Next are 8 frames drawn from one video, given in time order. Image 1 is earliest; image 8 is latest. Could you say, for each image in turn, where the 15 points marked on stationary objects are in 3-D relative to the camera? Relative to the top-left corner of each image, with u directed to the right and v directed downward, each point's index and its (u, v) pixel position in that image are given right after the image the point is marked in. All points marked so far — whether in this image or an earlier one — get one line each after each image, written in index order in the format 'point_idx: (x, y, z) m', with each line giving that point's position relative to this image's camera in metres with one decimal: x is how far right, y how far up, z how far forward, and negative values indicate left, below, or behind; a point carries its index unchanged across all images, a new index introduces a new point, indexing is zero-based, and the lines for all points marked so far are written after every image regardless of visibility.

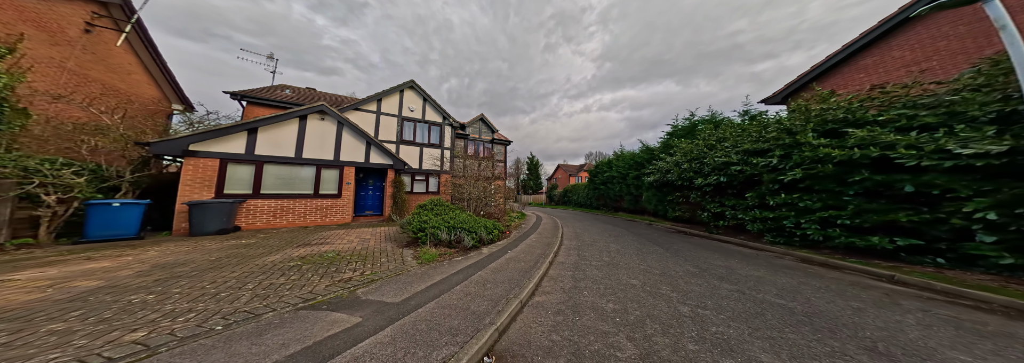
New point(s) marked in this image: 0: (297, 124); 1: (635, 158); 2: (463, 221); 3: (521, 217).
0: (-7.4, +2.0, +7.4) m
1: (+8.3, +1.5, +15.0) m
2: (-1.4, -1.1, +5.4) m
3: (+0.1, -2.2, +13.7) m
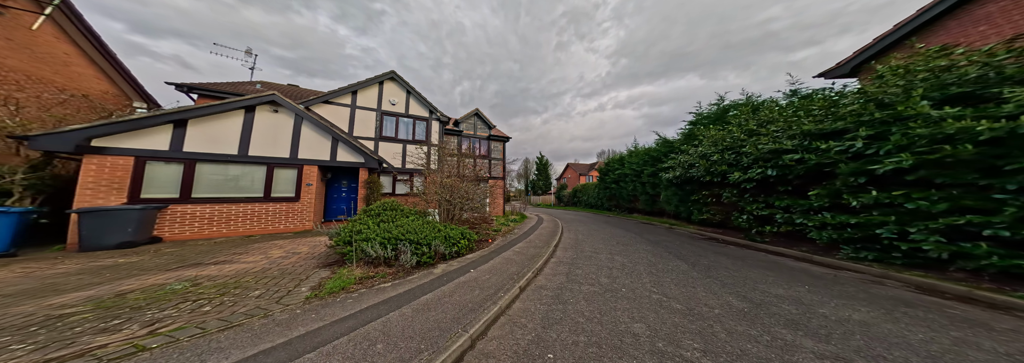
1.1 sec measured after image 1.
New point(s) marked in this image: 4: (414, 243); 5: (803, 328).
0: (-8.0, +1.9, +6.5) m
1: (+8.2, +1.7, +13.1) m
2: (-2.1, -1.0, +4.1) m
3: (0.0, -2.2, +12.3) m
4: (-2.0, -1.2, +3.9) m
5: (+3.2, -1.6, +2.4) m
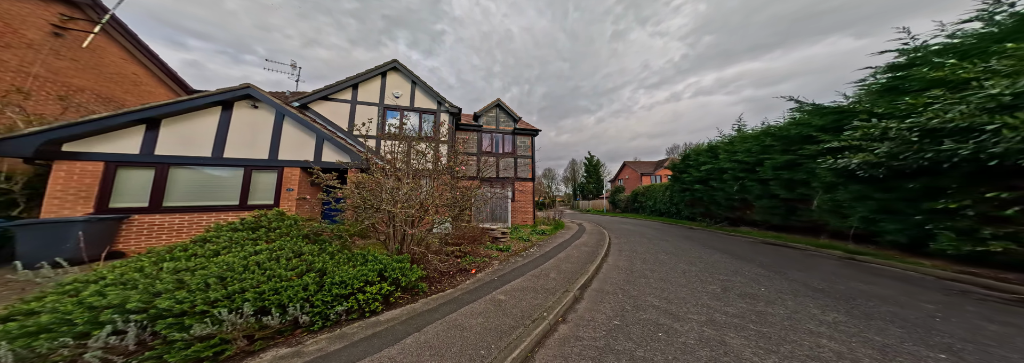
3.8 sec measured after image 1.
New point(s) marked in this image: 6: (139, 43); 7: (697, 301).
0: (-8.0, +1.8, +6.0) m
1: (+9.4, +2.0, +8.0) m
2: (-2.8, -0.9, +2.0) m
3: (+1.4, -2.2, +9.3) m
4: (-2.8, -1.1, +1.7) m
5: (+1.8, -1.3, -1.1) m
6: (-13.3, +4.7, +8.0) m
7: (+2.8, -1.8, +3.5) m
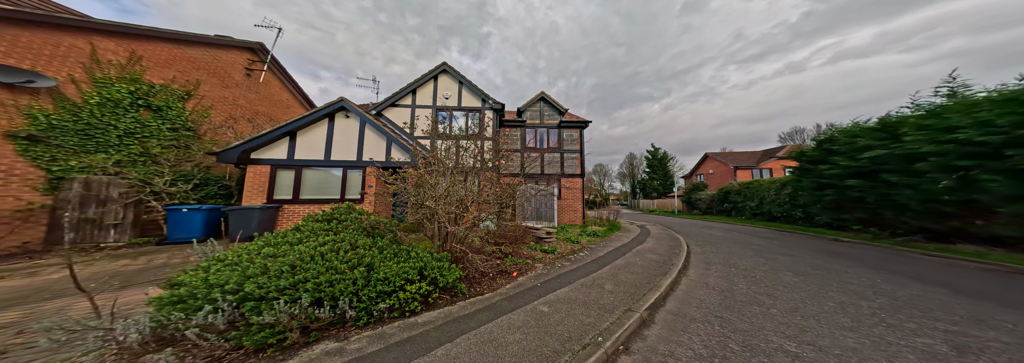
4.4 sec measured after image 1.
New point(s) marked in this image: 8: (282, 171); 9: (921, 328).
0: (-6.3, +1.9, +7.6) m
1: (+10.9, +2.2, +4.5) m
2: (-2.5, -1.0, +2.4) m
3: (+3.6, -1.9, +8.2) m
4: (-2.6, -1.1, +2.1) m
5: (+1.1, -1.4, -1.9) m
6: (-10.8, +4.9, +10.9) m
7: (+3.4, -1.8, +2.2) m
8: (-7.6, +0.4, +7.3) m
9: (+4.6, -1.8, +2.7) m
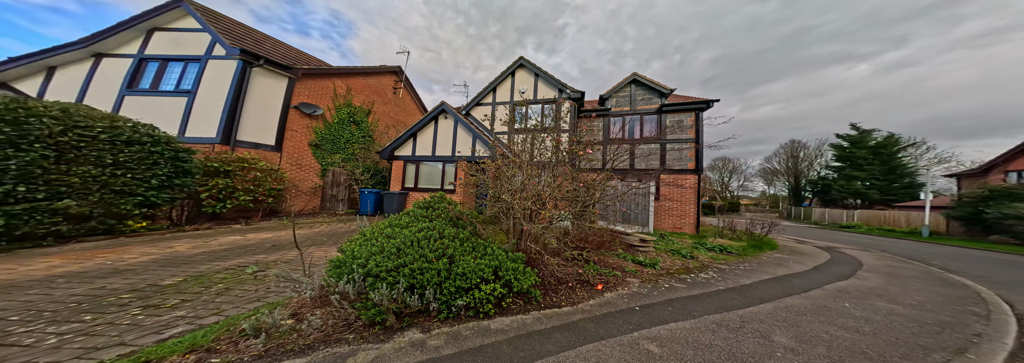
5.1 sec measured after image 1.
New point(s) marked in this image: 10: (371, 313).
0: (-3.0, +2.2, +8.8) m
1: (+11.7, +2.2, -0.7) m
2: (-1.5, -0.9, +2.6) m
3: (+6.4, -1.7, +5.7) m
4: (-1.7, -1.0, +2.4) m
5: (+0.1, -1.5, -2.6) m
6: (-5.9, +5.4, +13.5) m
7: (+3.8, -1.8, +0.2) m
8: (-4.3, +0.7, +9.1) m
9: (+5.2, -1.8, +0.2) m
10: (-1.4, -1.3, +2.1) m
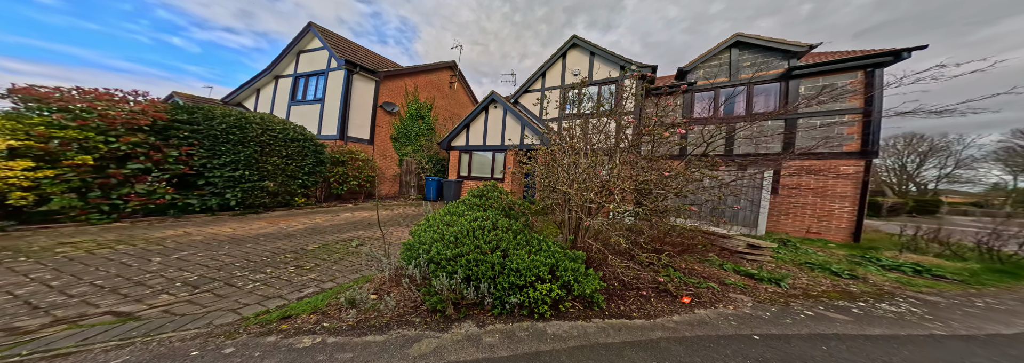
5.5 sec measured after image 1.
0: (-0.7, +2.6, +8.7) m
1: (+11.4, +2.1, -3.9) m
2: (-0.6, -0.7, +2.5) m
3: (+7.8, -1.5, +3.6) m
4: (-0.8, -0.8, +2.3) m
5: (-0.3, -1.5, -3.0) m
6: (-2.4, +6.0, +13.8) m
7: (+4.0, -1.7, -1.1) m
8: (-1.8, +1.2, +9.3) m
9: (+5.3, -1.7, -1.4) m
10: (-0.7, -1.1, +2.0) m
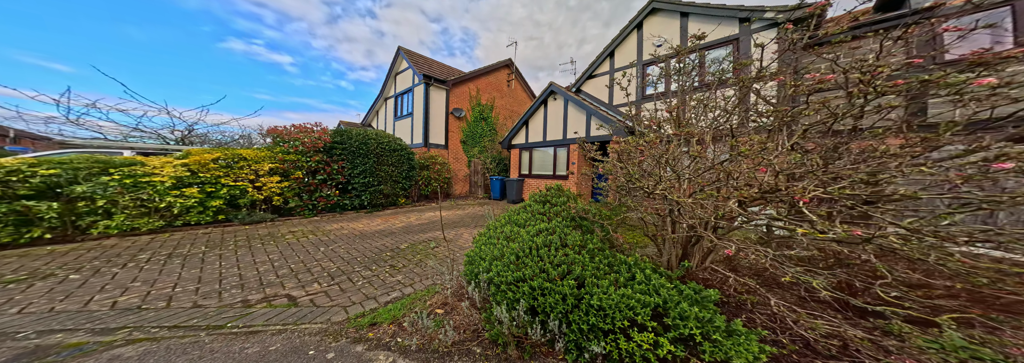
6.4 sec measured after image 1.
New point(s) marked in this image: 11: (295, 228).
0: (+2.2, +2.8, +7.7) m
1: (+8.8, +1.9, -8.5) m
2: (+0.1, -0.8, +2.0) m
3: (+8.3, -1.4, 0.0) m
4: (-0.1, -1.0, +1.9) m
5: (-1.6, -1.9, -3.2) m
6: (+2.4, +6.4, +12.9) m
7: (+3.1, -1.9, -3.0) m
8: (+1.4, +1.3, +8.8) m
9: (+4.2, -1.9, -3.7) m
10: (-0.1, -1.2, +1.6) m
11: (-6.0, -1.3, +6.1) m
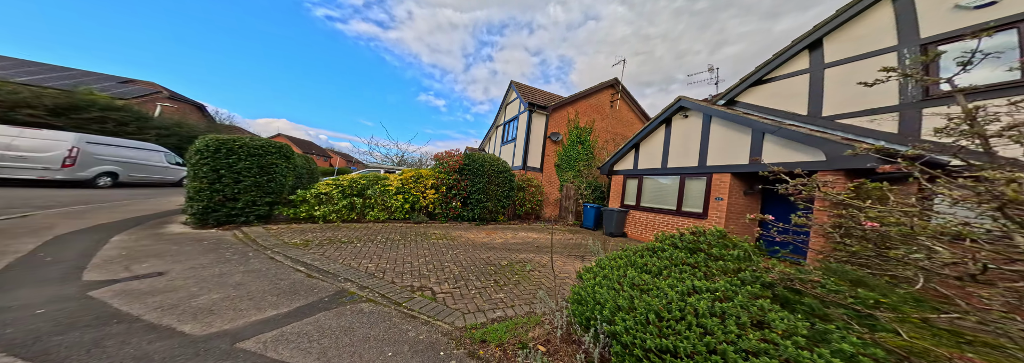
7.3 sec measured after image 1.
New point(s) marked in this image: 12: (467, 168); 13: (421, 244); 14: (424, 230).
0: (+6.0, +1.8, +5.8) m
1: (+5.0, +2.4, -11.6) m
2: (+1.4, -1.1, +1.3) m
3: (+7.9, -1.8, -4.1) m
4: (+1.1, -1.2, +1.4) m
5: (-2.4, -1.5, -2.7) m
6: (+8.7, +4.8, +10.7) m
7: (+1.9, -1.7, -4.5) m
8: (+5.6, +0.2, +7.0) m
9: (+2.5, -1.7, -5.7) m
10: (+0.9, -1.4, +1.0) m
11: (-2.4, -1.7, +7.6) m
12: (-1.6, +0.6, +9.8) m
13: (-2.3, -1.7, +6.0) m
14: (-2.7, -1.7, +7.9) m
